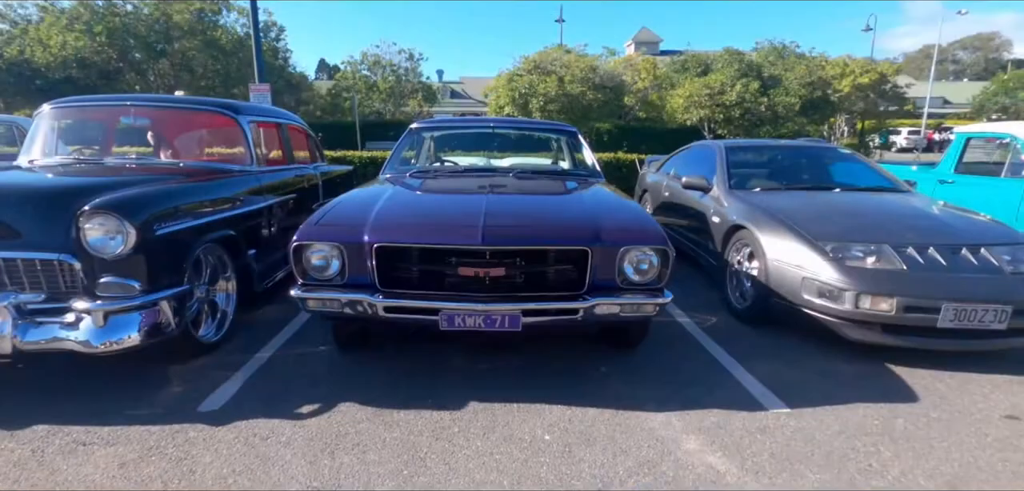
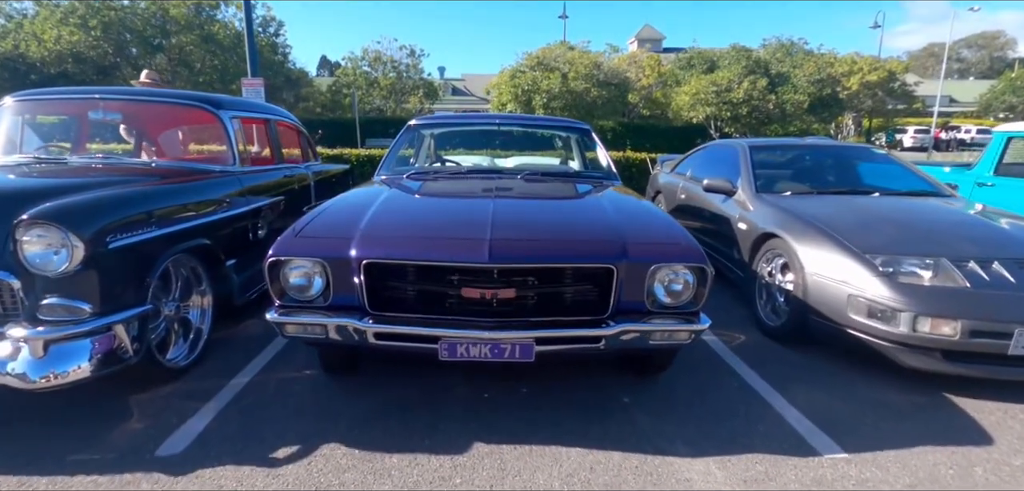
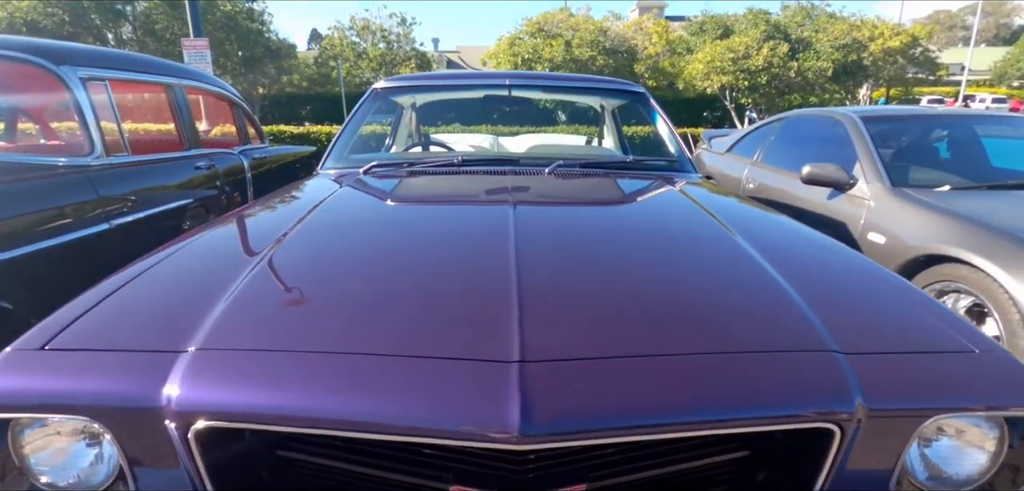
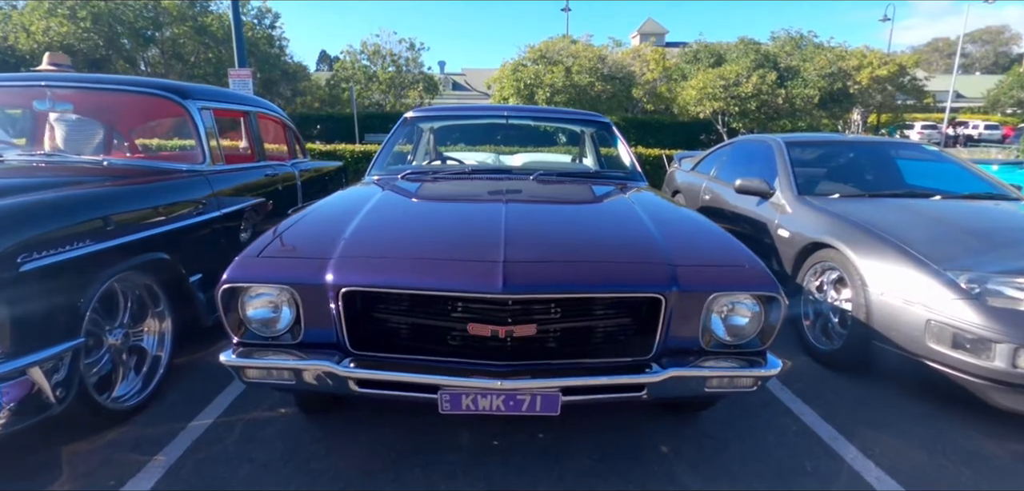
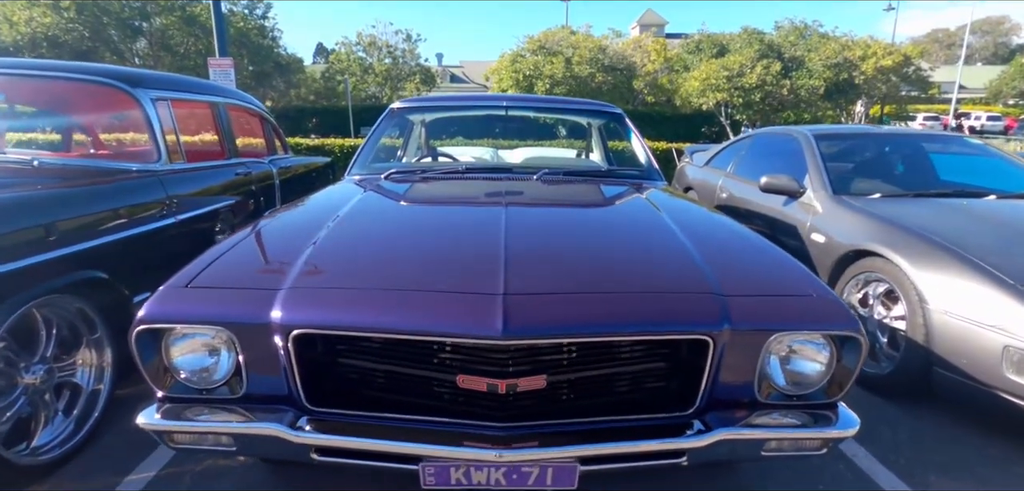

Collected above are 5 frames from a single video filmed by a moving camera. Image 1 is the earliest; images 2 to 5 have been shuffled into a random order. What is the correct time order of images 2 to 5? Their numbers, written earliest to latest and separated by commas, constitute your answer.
2, 4, 5, 3
